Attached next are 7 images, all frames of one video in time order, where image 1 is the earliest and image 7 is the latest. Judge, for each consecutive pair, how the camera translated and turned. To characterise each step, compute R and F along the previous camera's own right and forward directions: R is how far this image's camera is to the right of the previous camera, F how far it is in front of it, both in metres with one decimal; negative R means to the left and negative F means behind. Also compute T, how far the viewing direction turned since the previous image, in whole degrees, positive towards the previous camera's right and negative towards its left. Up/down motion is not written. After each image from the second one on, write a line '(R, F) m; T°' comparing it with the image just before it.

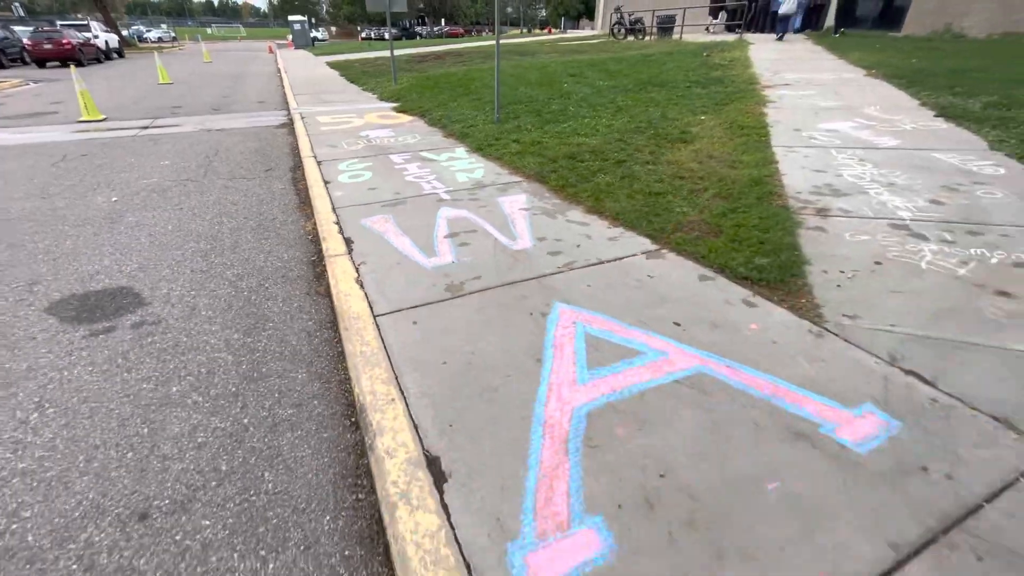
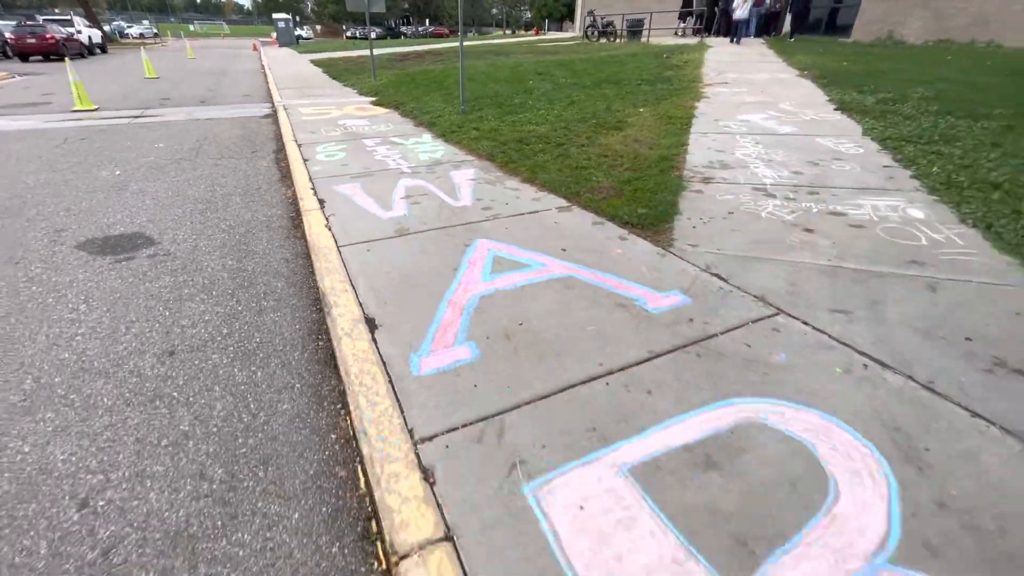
(+0.4, -0.9) m; +2°
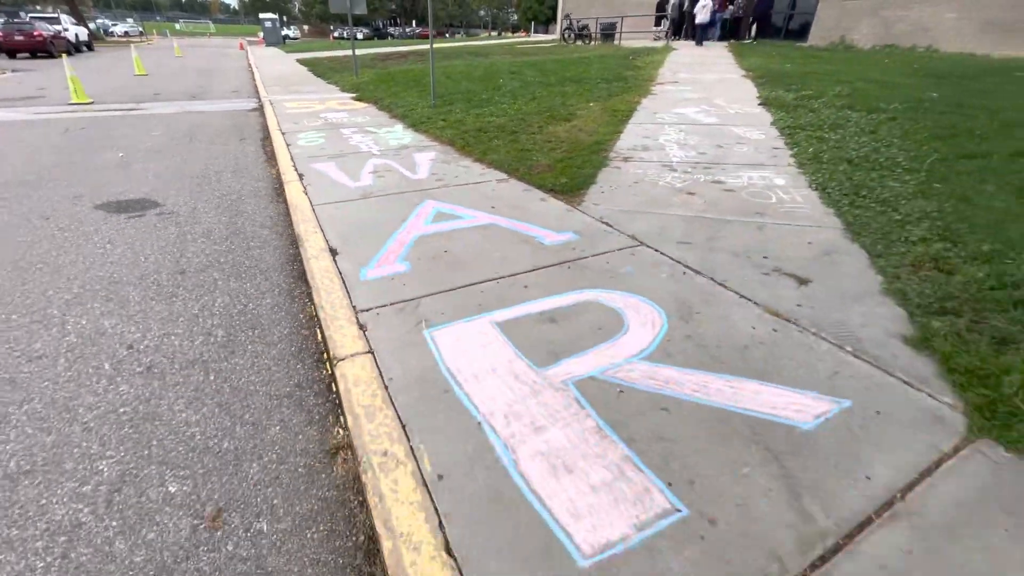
(+0.5, -0.9) m; +1°
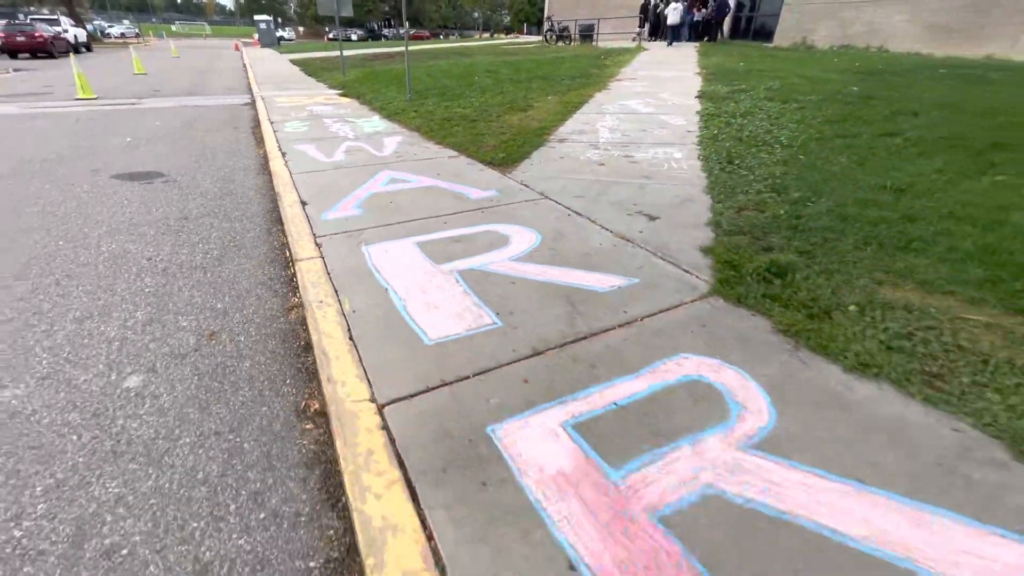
(+0.6, -1.1) m; 0°
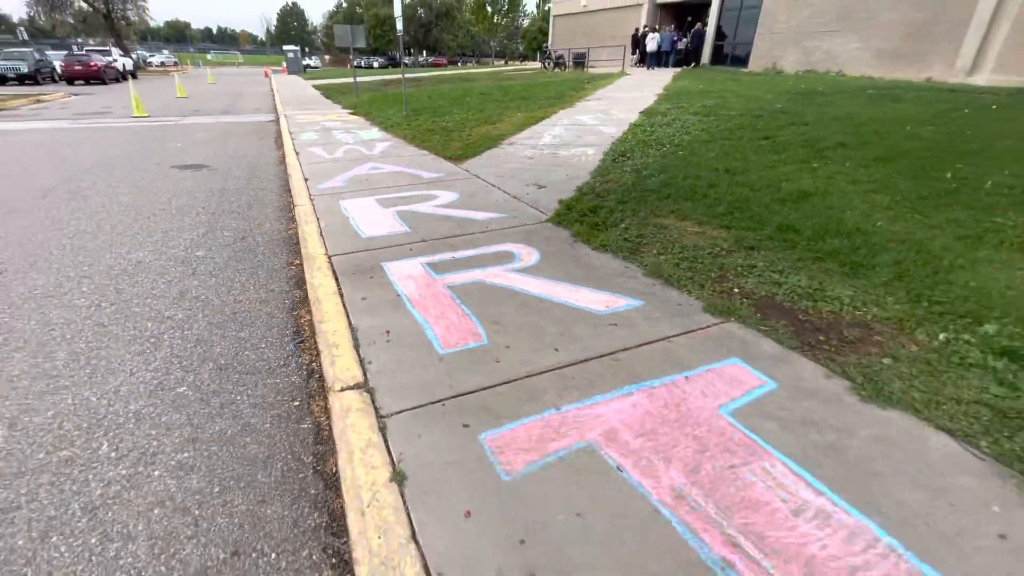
(+1.1, -1.9) m; -2°
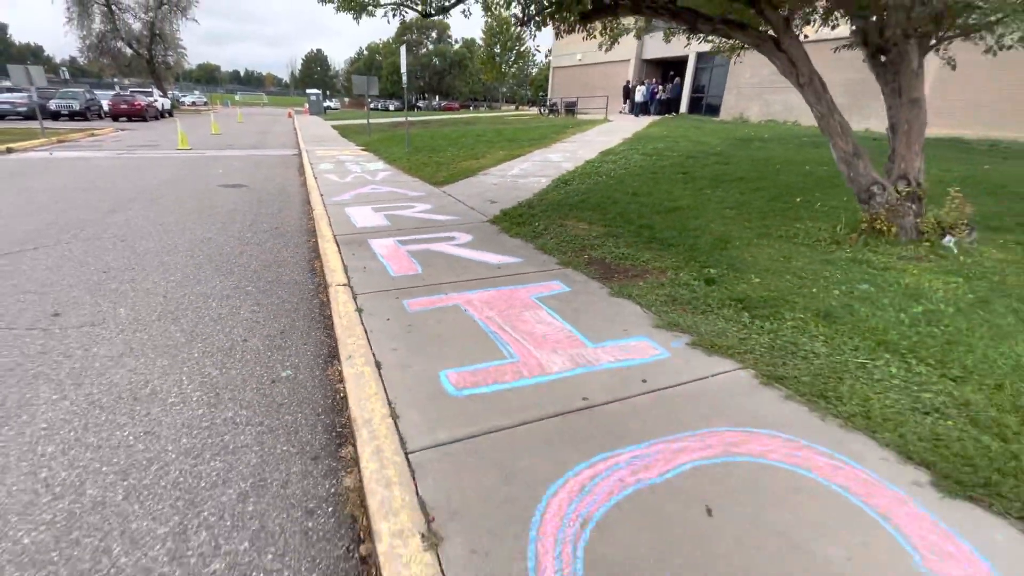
(+0.9, -2.1) m; -1°
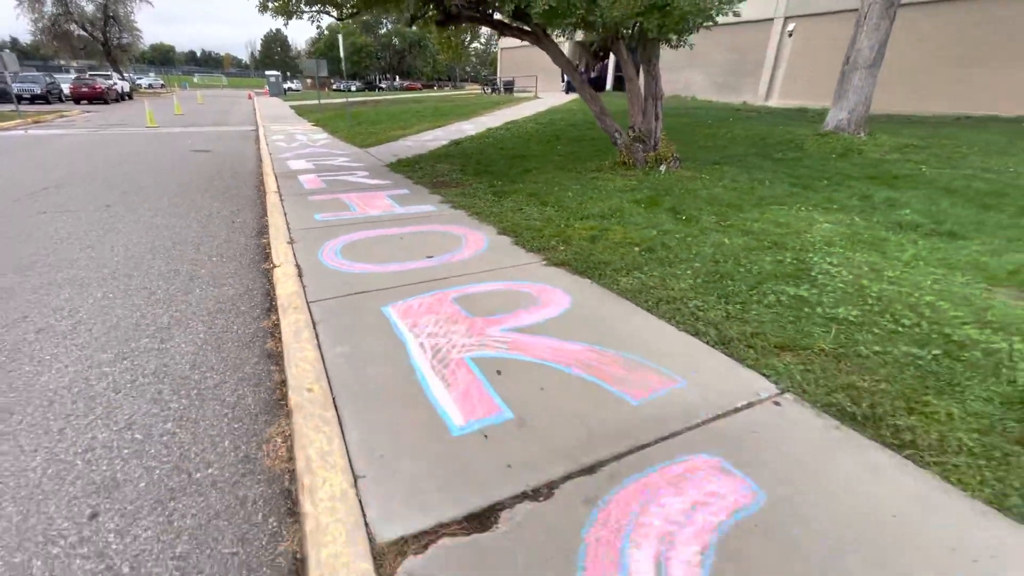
(+1.8, -3.4) m; +3°
